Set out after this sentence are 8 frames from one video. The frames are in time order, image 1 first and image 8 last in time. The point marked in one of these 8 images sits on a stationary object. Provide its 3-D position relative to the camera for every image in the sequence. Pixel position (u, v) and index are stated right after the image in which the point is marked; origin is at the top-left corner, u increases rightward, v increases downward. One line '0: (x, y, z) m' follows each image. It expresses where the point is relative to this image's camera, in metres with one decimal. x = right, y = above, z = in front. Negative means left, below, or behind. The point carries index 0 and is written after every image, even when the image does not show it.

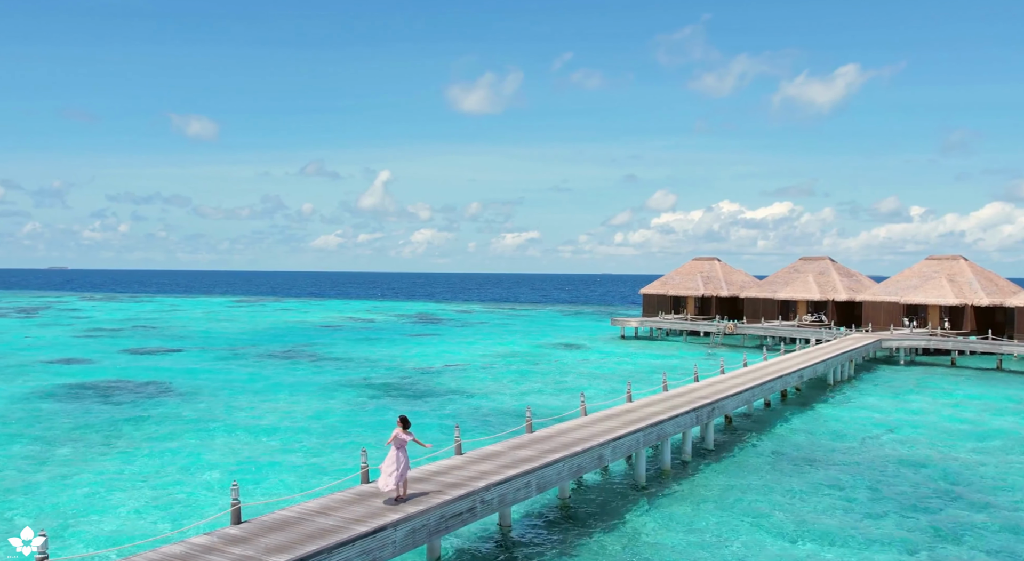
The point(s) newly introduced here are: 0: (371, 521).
0: (-3.0, -5.1, +19.4) m
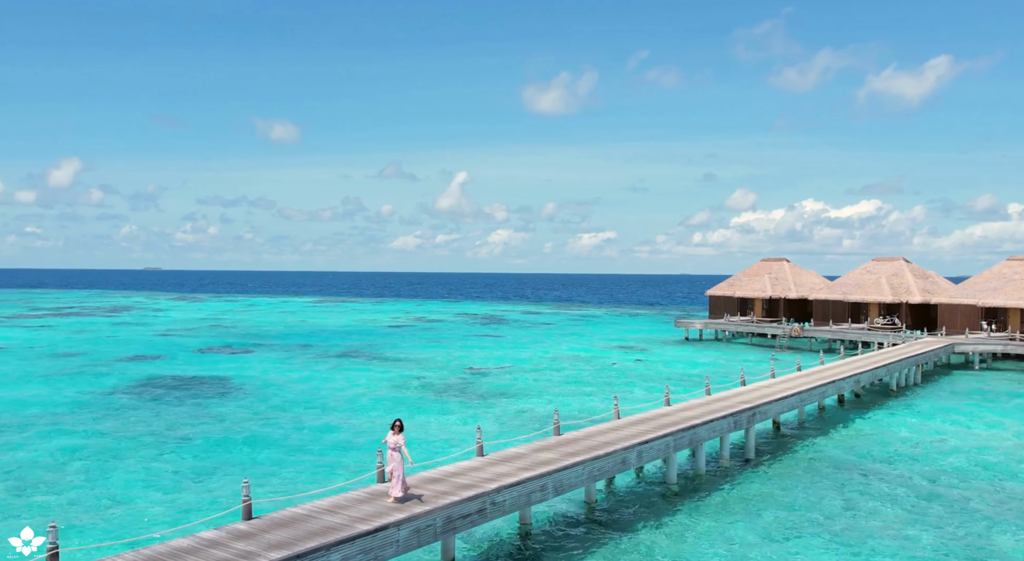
0: (-3.0, -5.2, +20.0) m
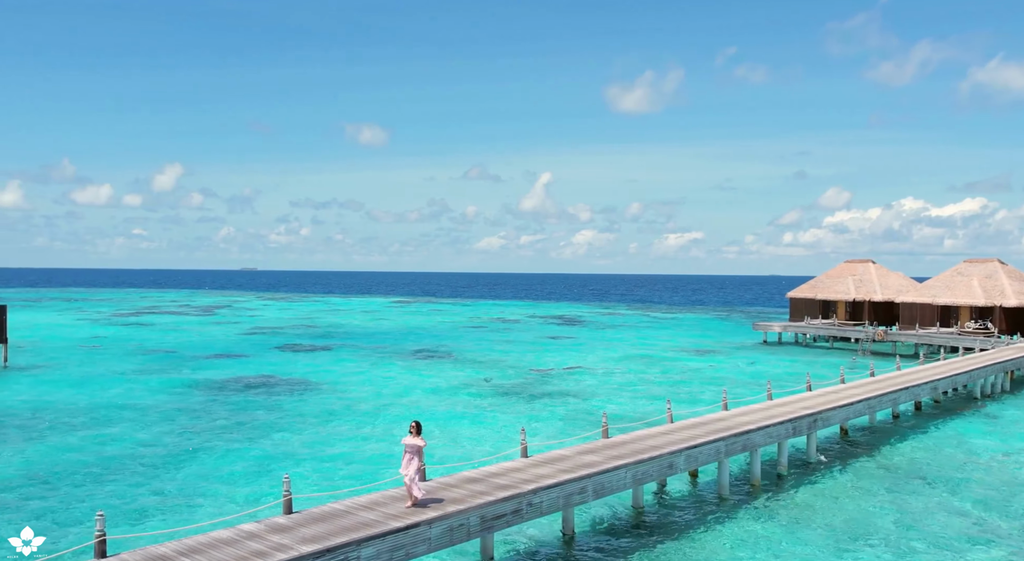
0: (-2.3, -5.3, +20.5) m
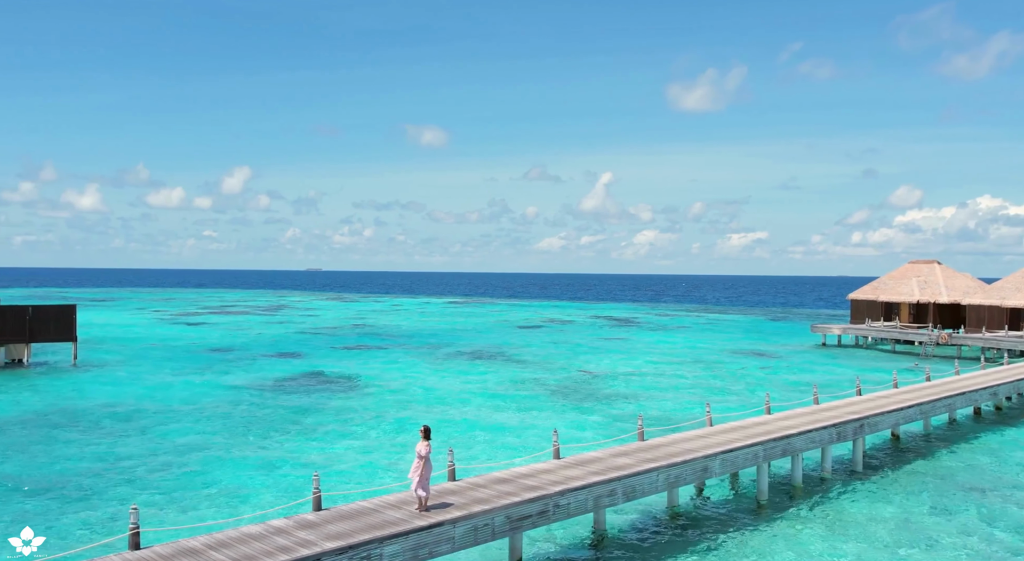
0: (-1.8, -5.4, +20.8) m
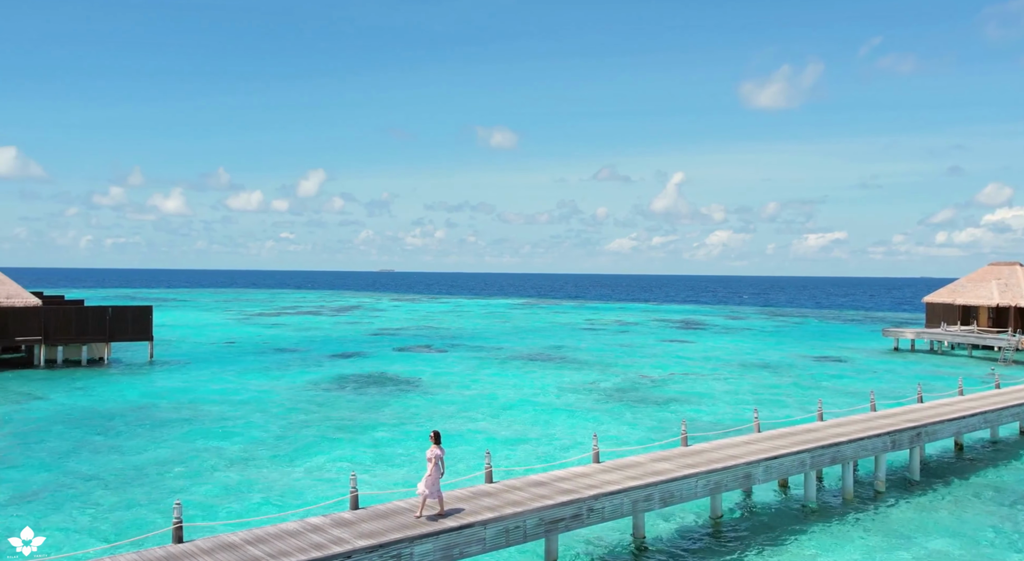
0: (-1.1, -5.5, +21.2) m
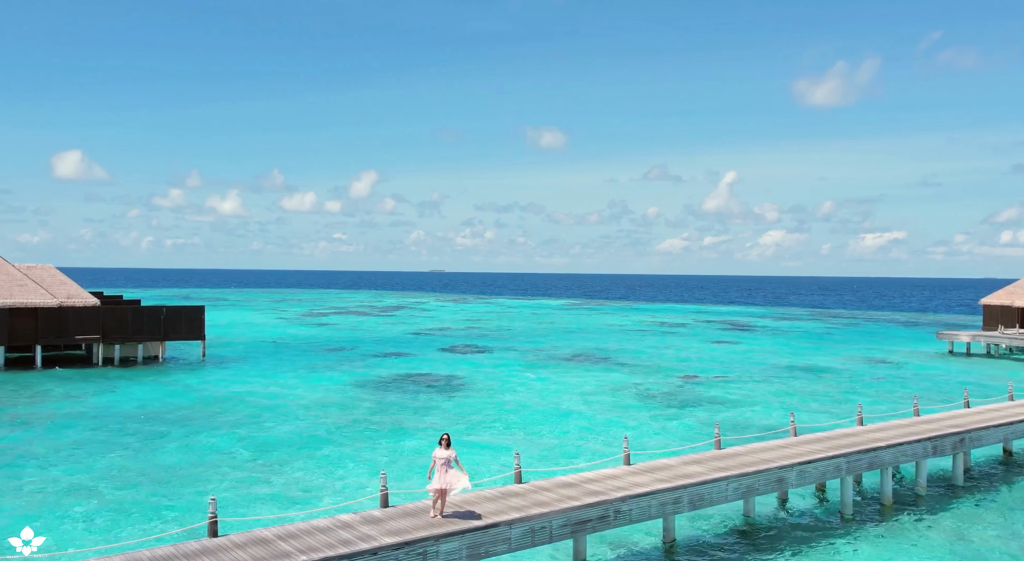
0: (-0.5, -5.6, +21.6) m
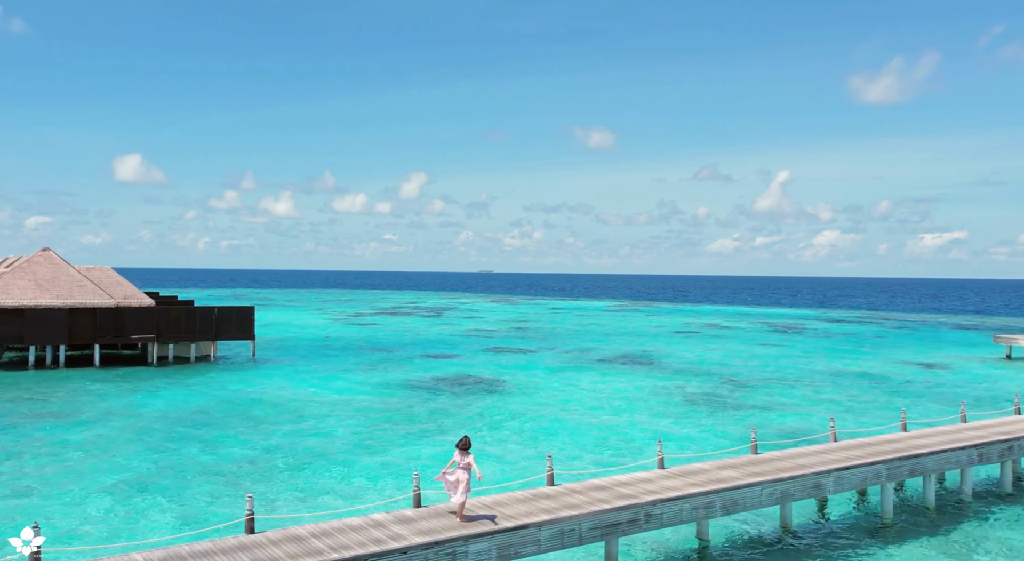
0: (+0.2, -5.7, +21.8) m
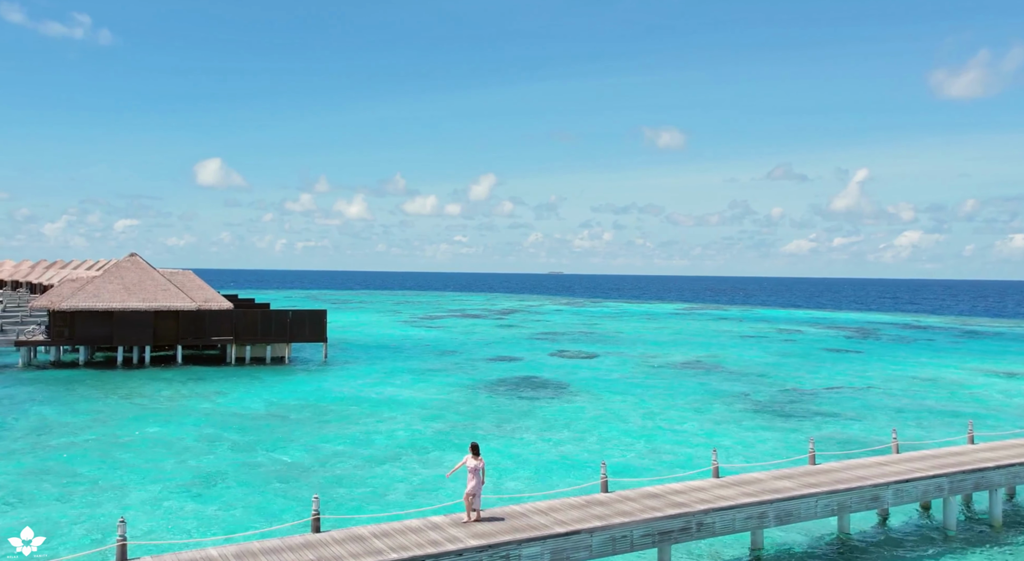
0: (+1.5, -6.0, +22.5) m
